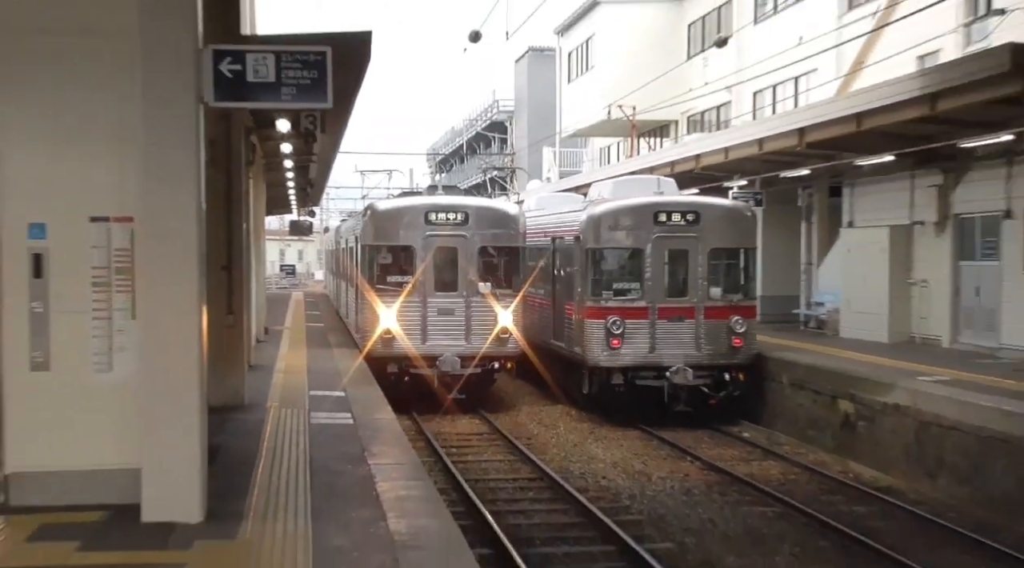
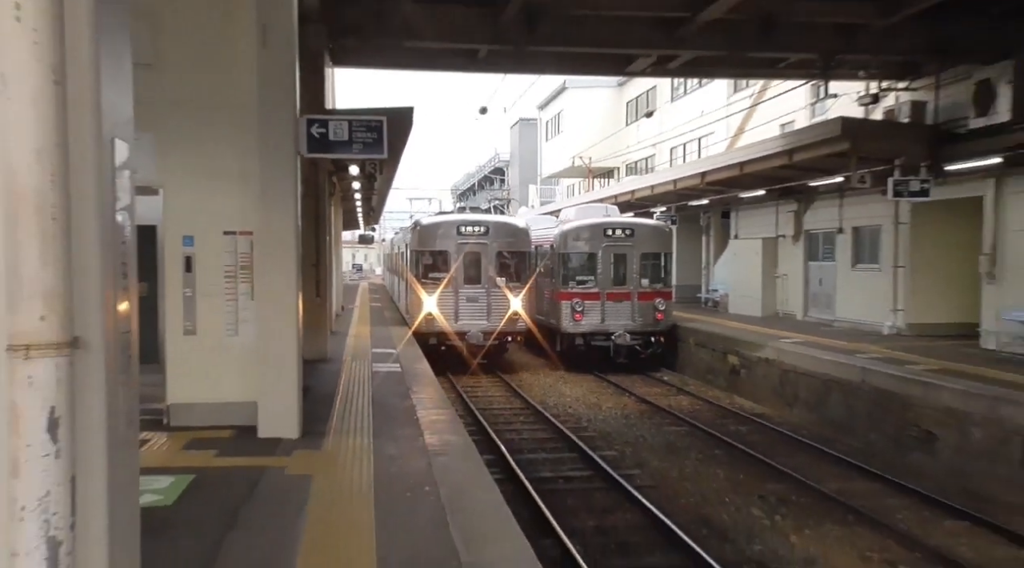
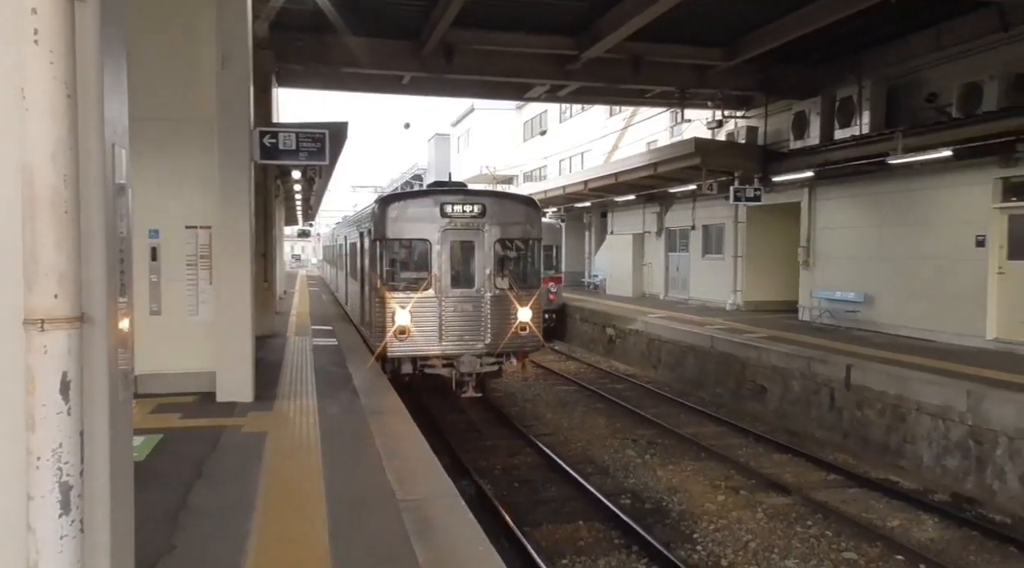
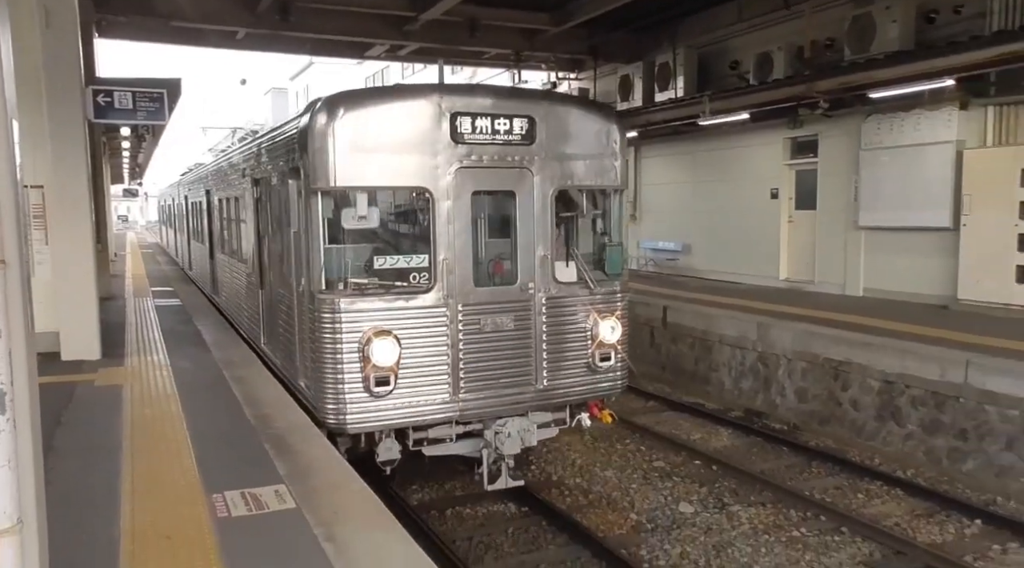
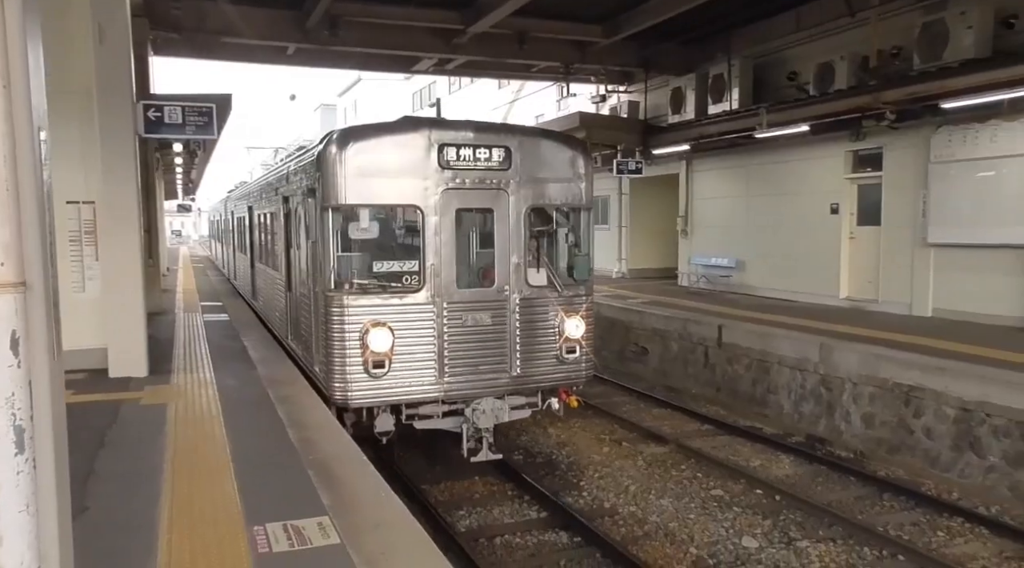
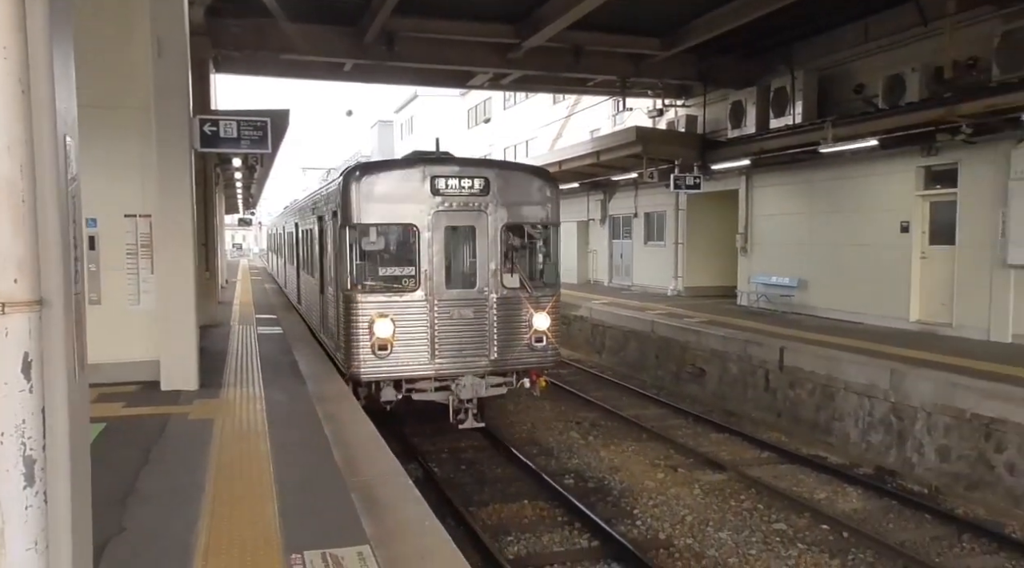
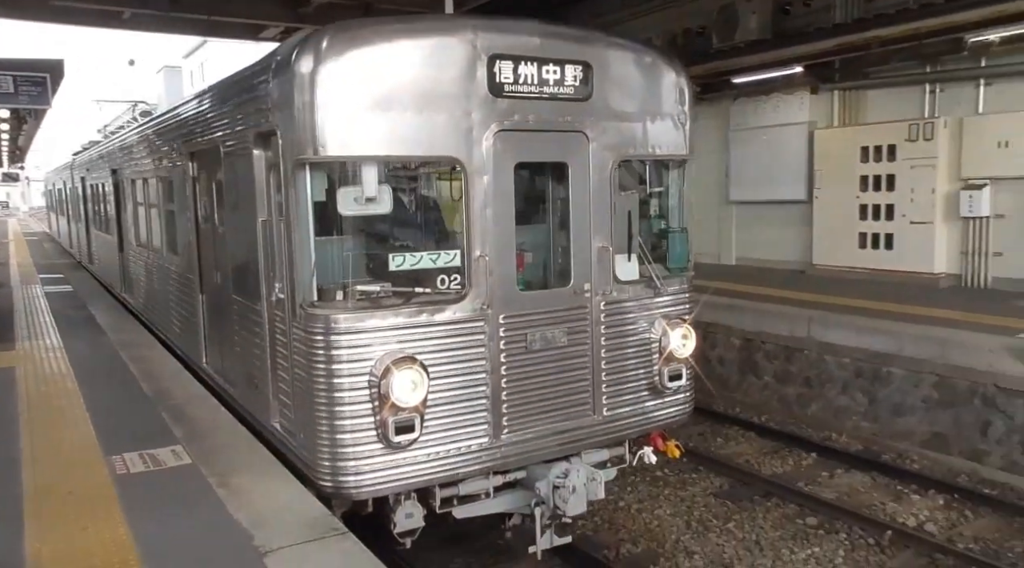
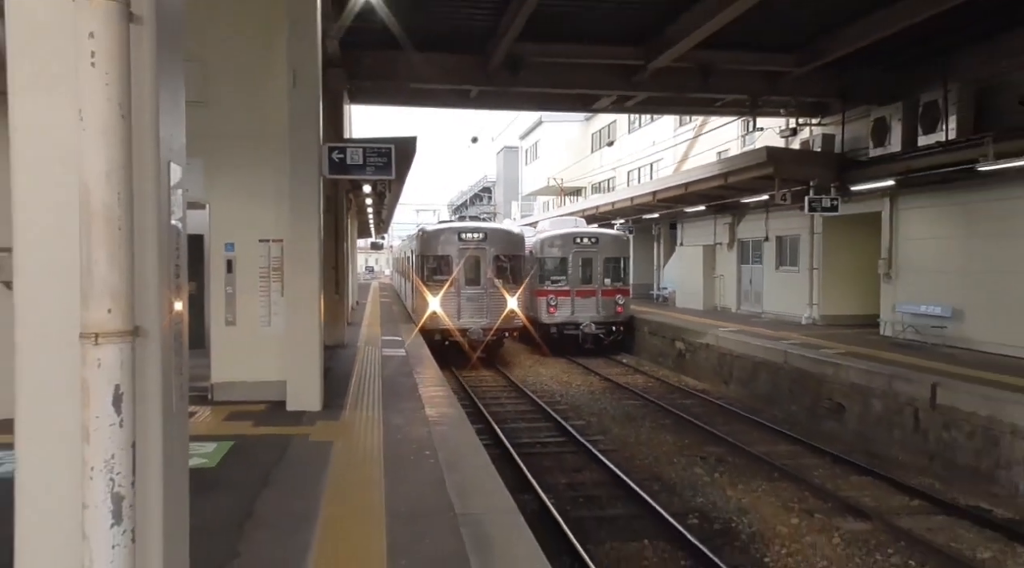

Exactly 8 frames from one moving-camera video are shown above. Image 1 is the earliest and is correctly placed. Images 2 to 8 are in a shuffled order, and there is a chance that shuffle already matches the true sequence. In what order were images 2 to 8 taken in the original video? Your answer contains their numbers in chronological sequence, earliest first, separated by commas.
2, 8, 3, 6, 5, 4, 7
